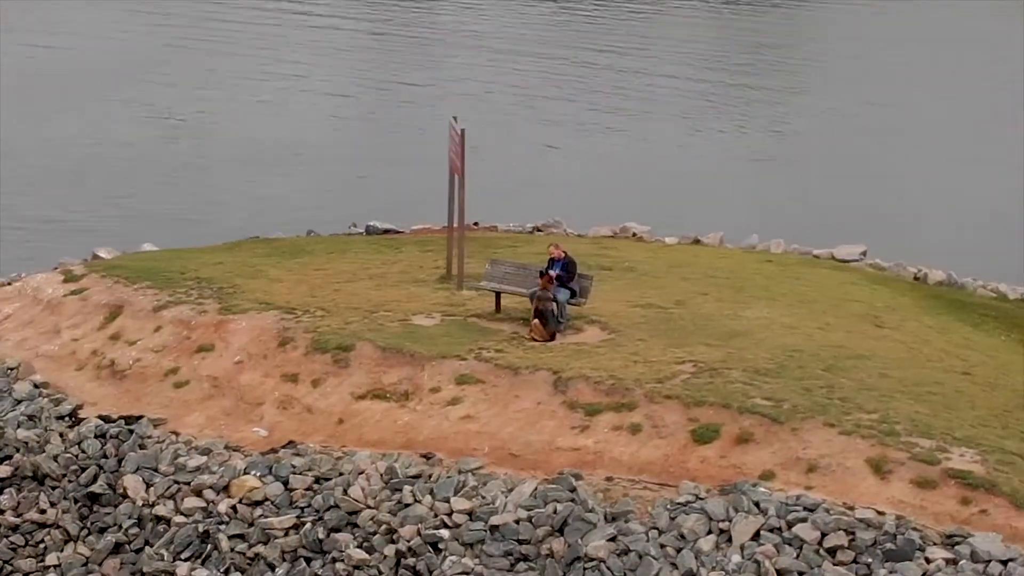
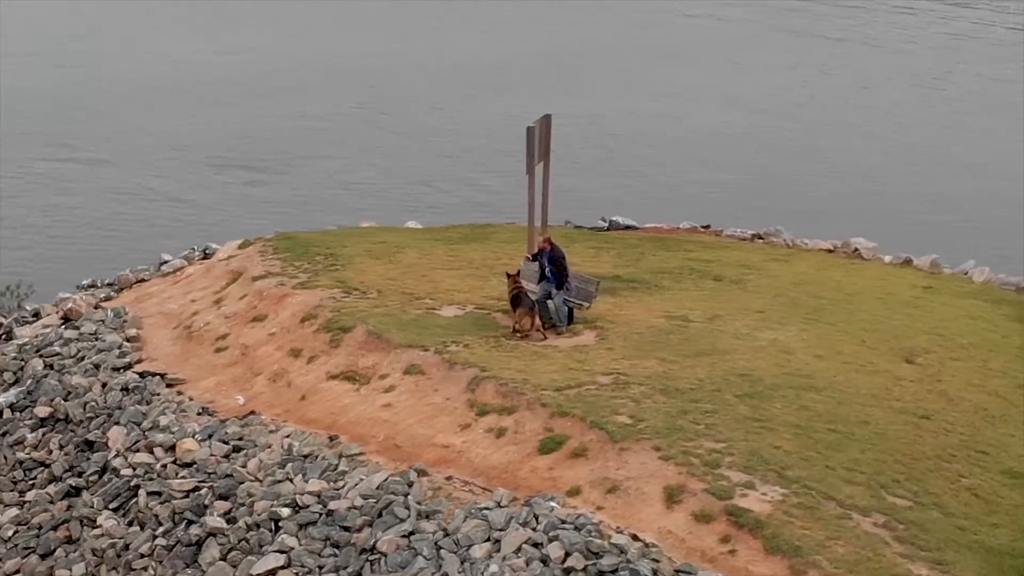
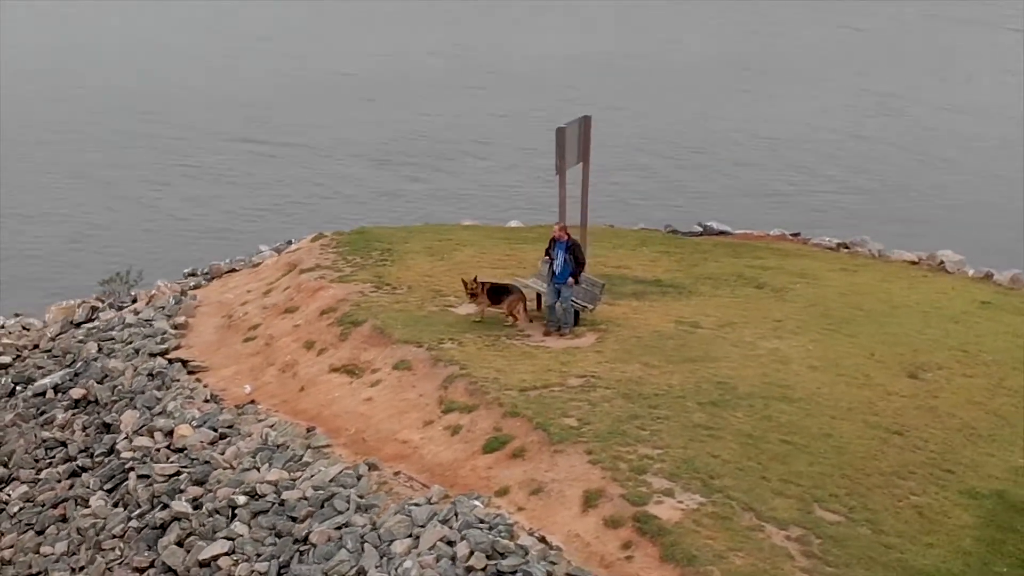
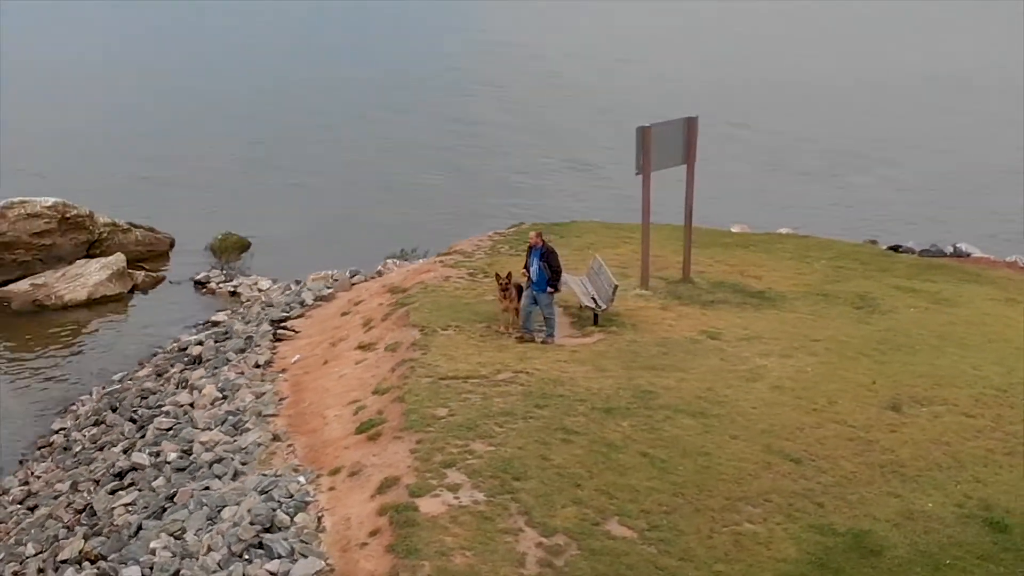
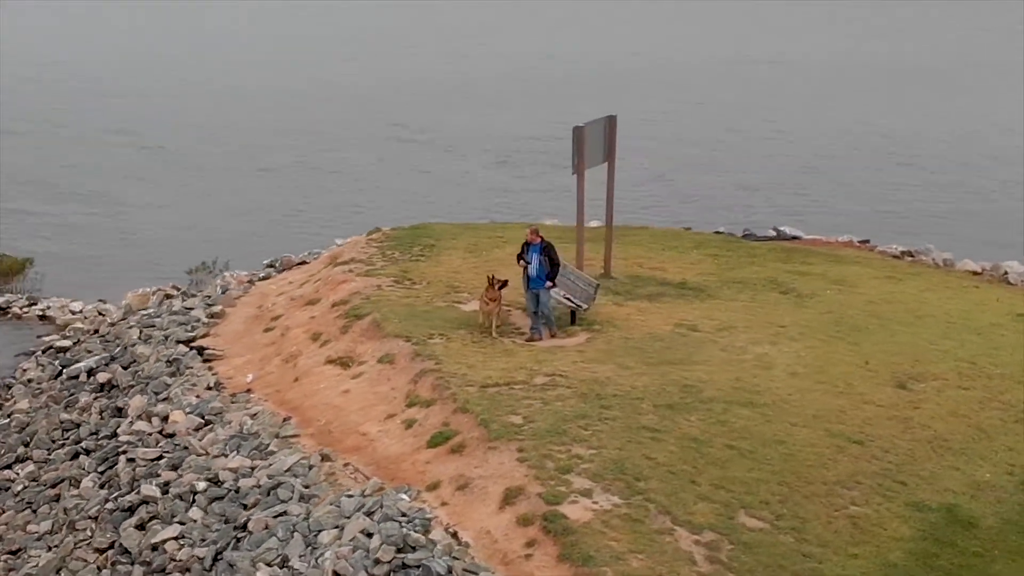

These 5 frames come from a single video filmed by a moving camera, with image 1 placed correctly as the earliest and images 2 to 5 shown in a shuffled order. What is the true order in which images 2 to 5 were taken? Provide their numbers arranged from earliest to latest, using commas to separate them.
2, 3, 5, 4
